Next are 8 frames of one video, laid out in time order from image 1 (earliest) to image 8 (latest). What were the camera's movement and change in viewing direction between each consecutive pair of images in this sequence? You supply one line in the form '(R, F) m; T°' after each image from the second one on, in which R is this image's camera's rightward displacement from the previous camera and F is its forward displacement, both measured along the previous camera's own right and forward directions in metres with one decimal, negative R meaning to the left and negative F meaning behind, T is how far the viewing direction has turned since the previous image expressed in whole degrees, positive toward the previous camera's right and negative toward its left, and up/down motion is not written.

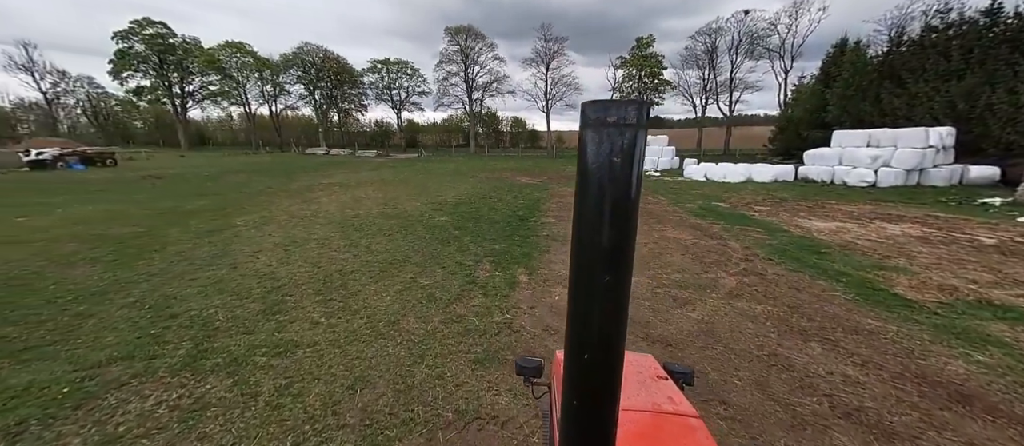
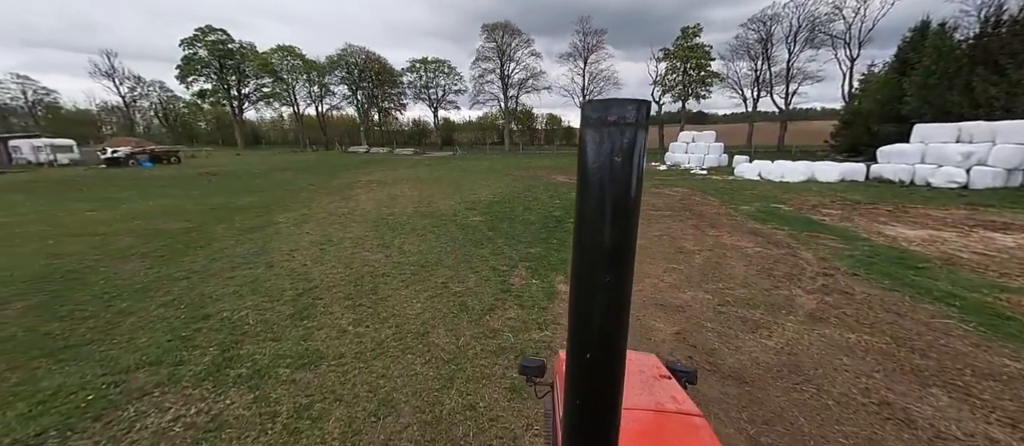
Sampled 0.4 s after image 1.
(-0.1, +0.4) m; -5°
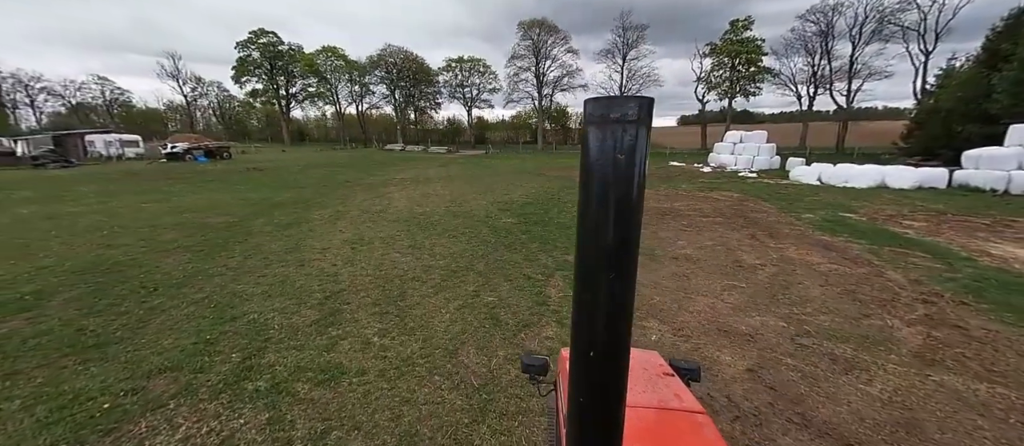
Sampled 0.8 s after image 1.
(-0.1, +0.3) m; -5°
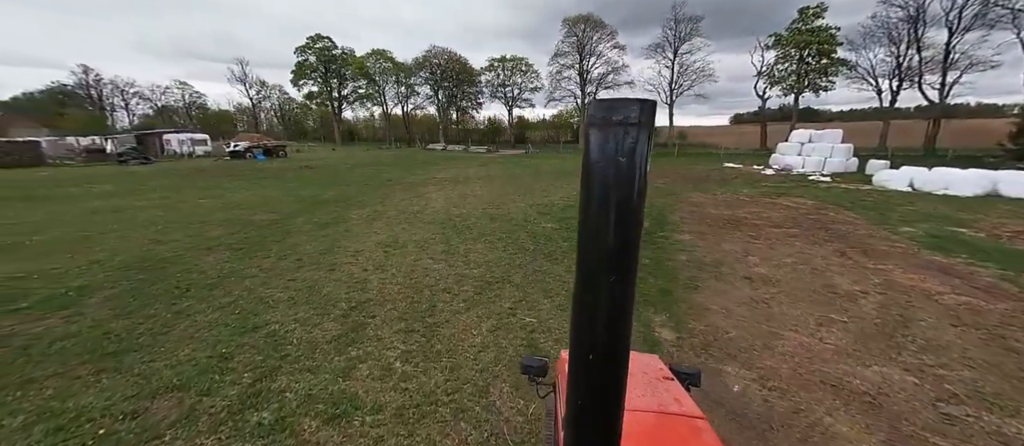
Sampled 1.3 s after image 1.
(-0.1, +0.5) m; -6°
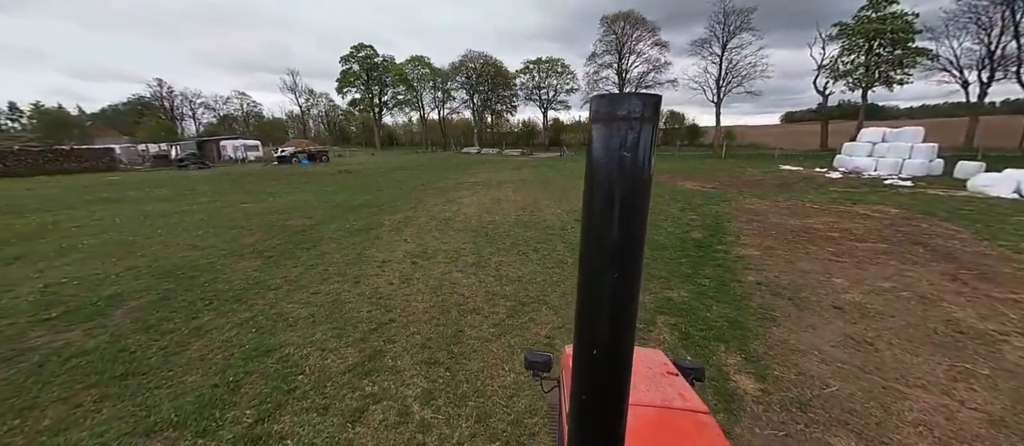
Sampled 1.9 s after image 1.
(0.0, +0.5) m; -5°
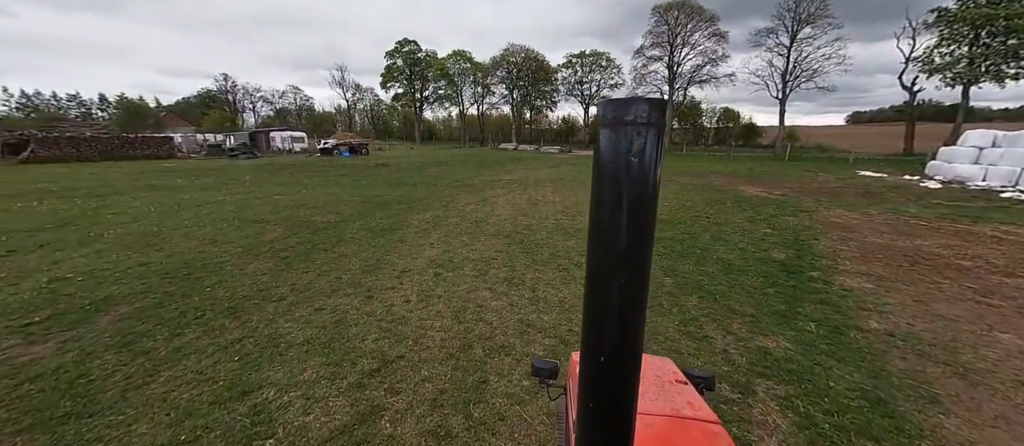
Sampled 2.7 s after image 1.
(-0.1, +0.8) m; -5°
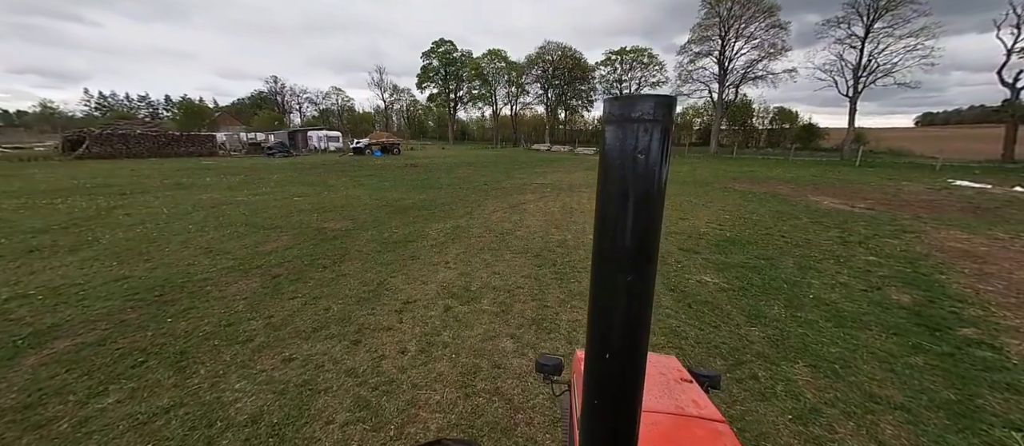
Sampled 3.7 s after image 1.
(0.0, +1.0) m; -5°
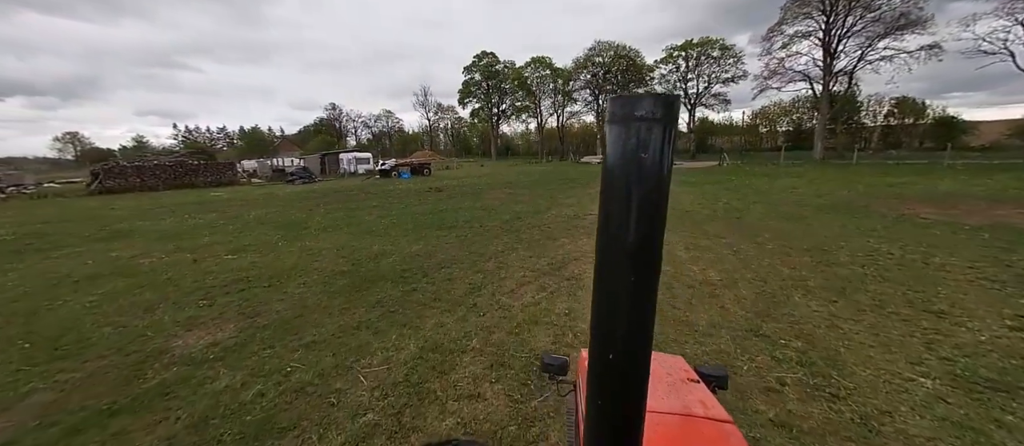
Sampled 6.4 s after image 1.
(+0.1, +3.5) m; -8°
